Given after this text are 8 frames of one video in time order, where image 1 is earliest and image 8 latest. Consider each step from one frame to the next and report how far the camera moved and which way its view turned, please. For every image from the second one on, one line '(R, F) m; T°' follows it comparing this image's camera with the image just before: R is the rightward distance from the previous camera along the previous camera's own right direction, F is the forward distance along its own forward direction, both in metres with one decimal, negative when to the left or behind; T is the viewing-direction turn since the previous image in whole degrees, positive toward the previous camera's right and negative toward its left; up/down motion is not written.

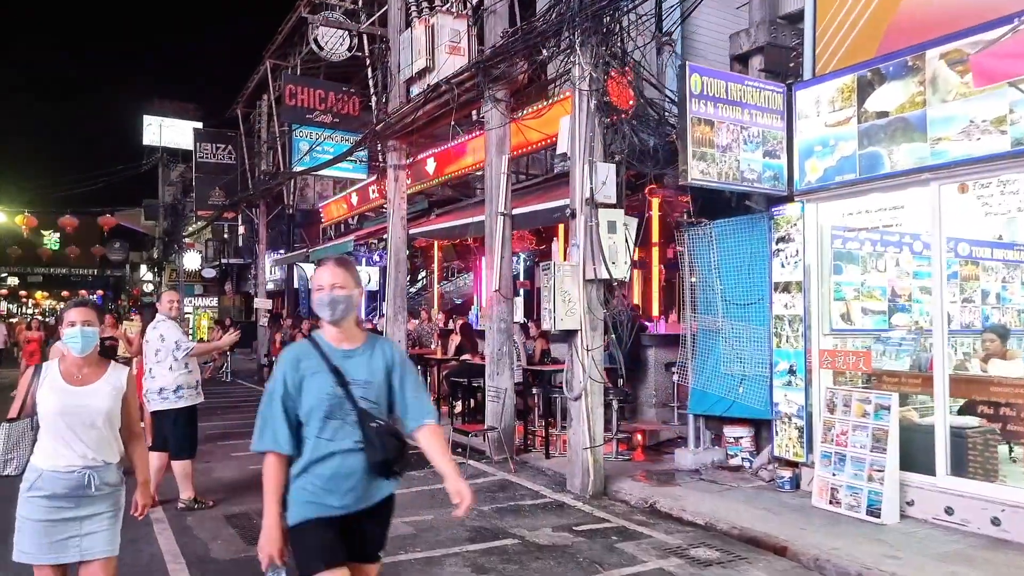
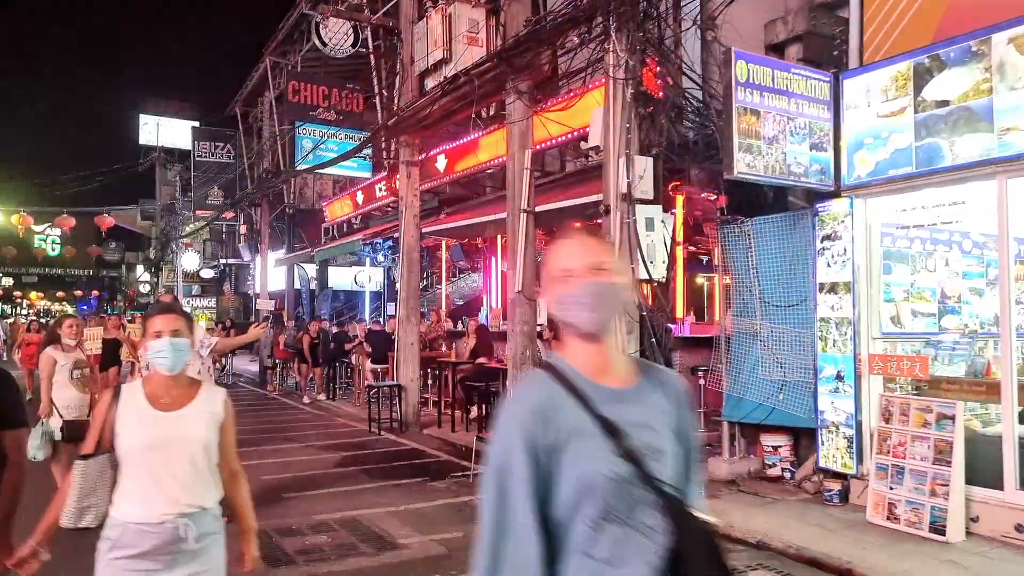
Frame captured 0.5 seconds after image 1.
(-0.3, +0.5) m; 0°
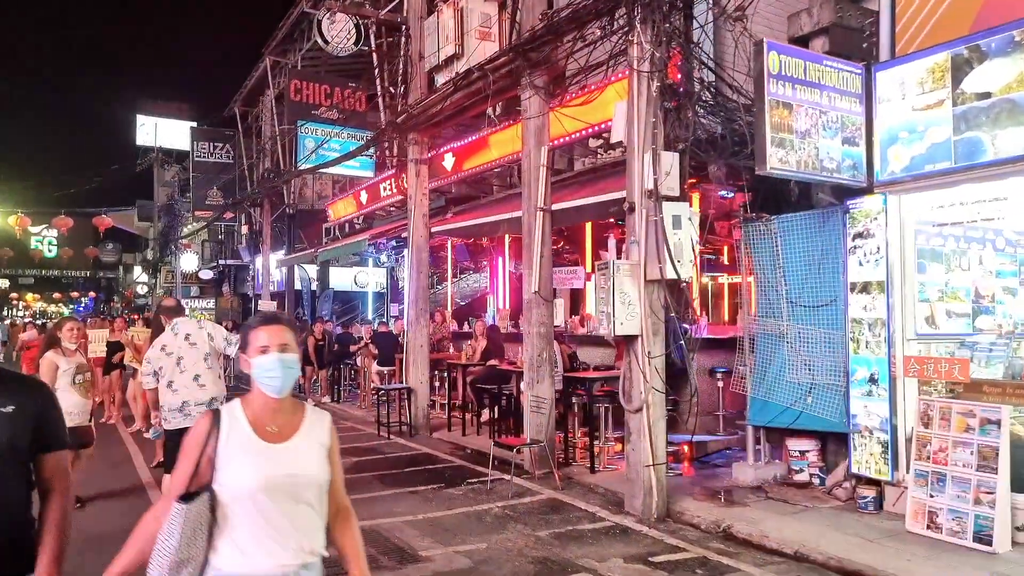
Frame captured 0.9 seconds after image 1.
(-0.2, +0.3) m; 0°
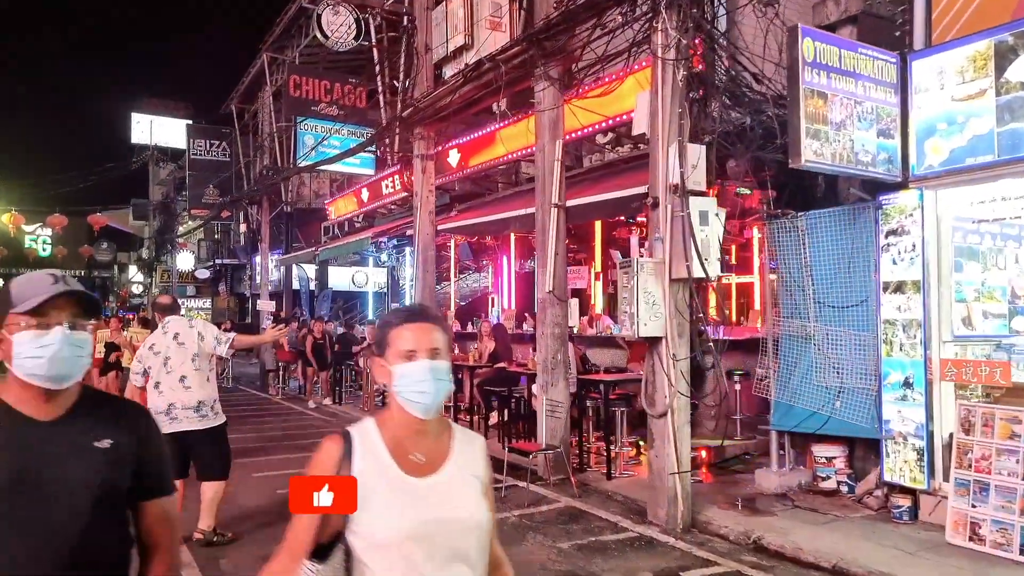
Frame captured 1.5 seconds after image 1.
(-0.2, +0.3) m; 0°
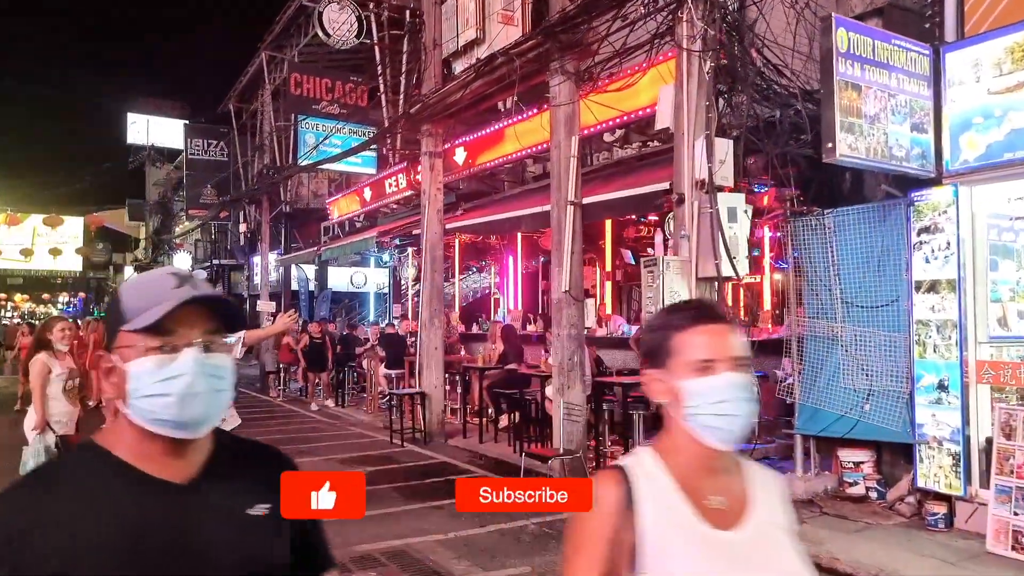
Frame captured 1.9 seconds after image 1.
(-0.2, +0.2) m; 0°
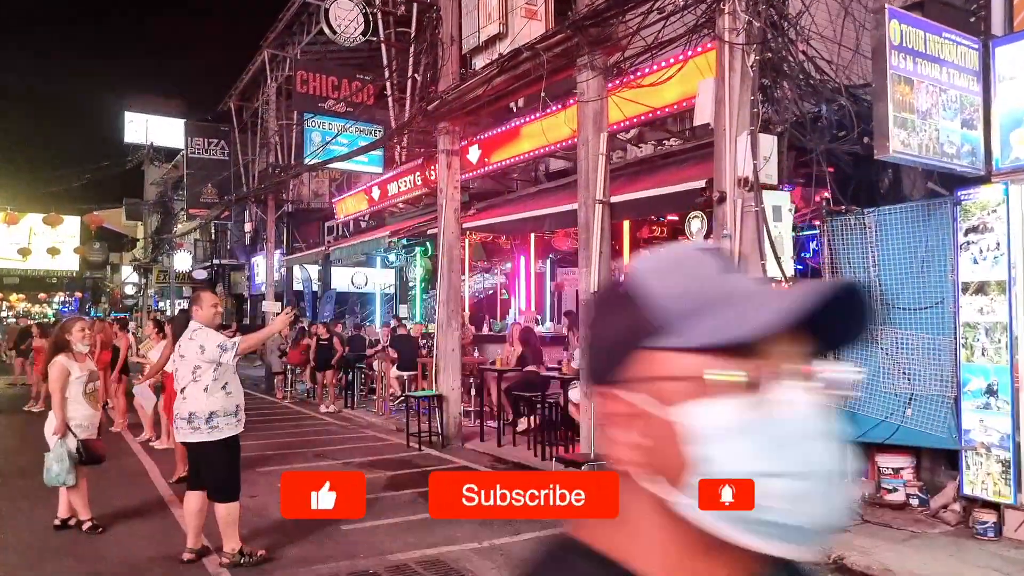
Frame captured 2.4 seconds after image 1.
(-0.3, +0.2) m; 0°
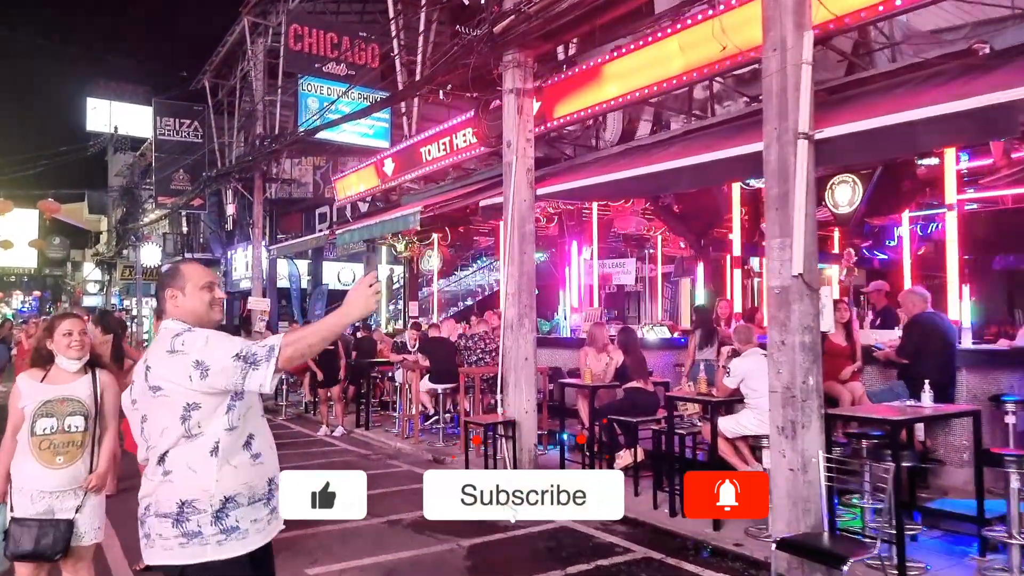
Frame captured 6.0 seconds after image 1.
(-1.3, +2.9) m; +2°
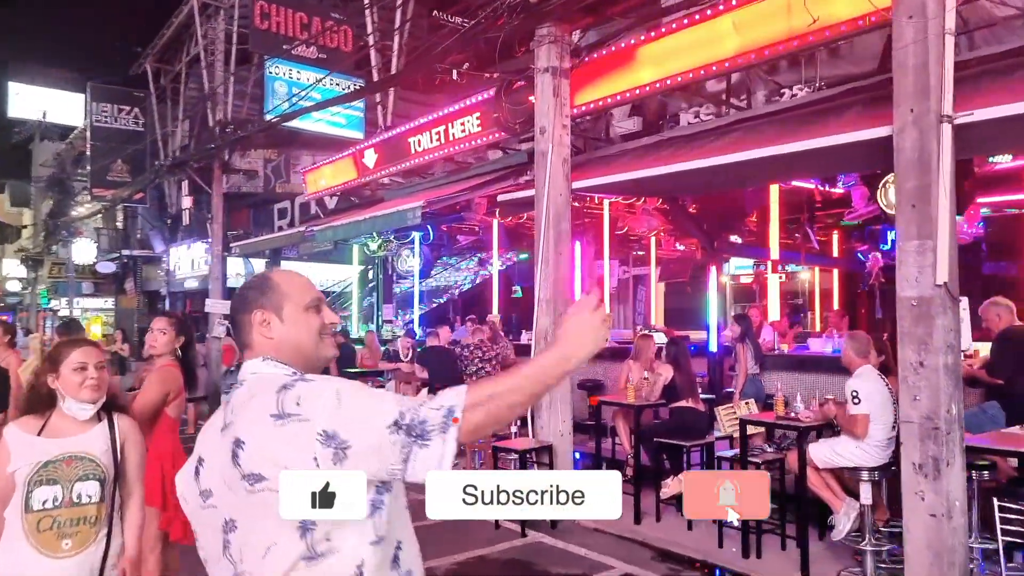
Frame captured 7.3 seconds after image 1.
(-0.9, +1.0) m; +5°
